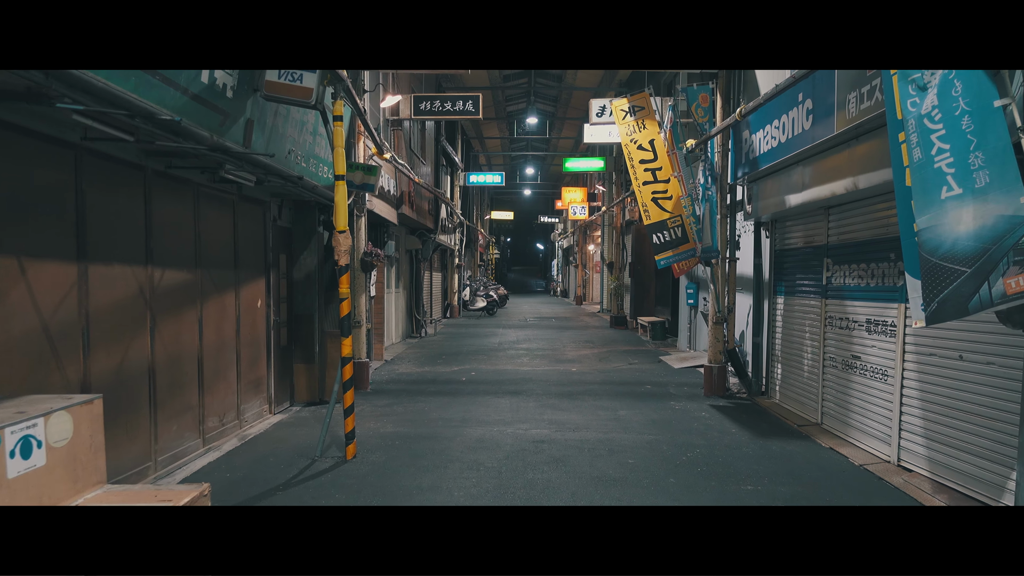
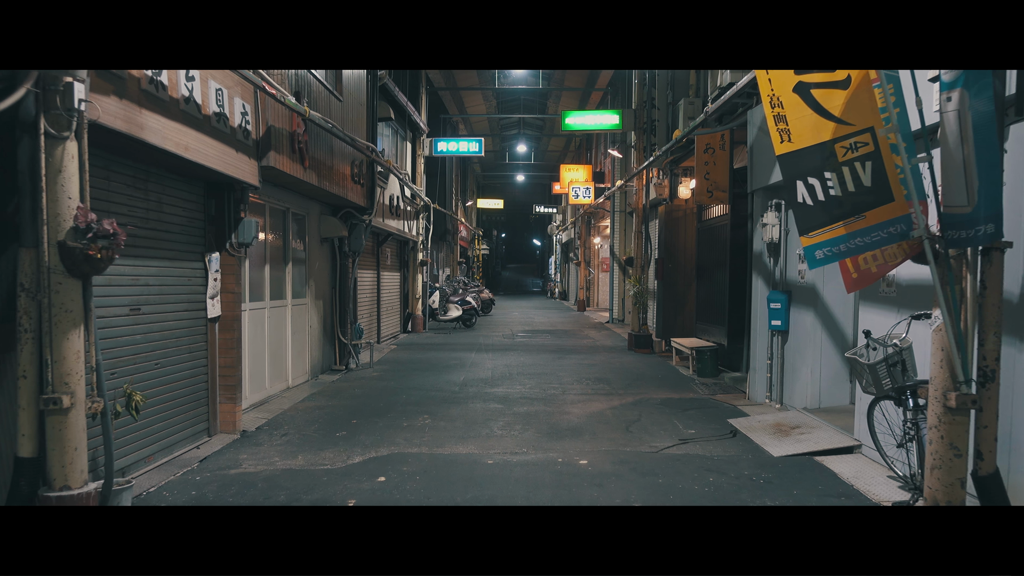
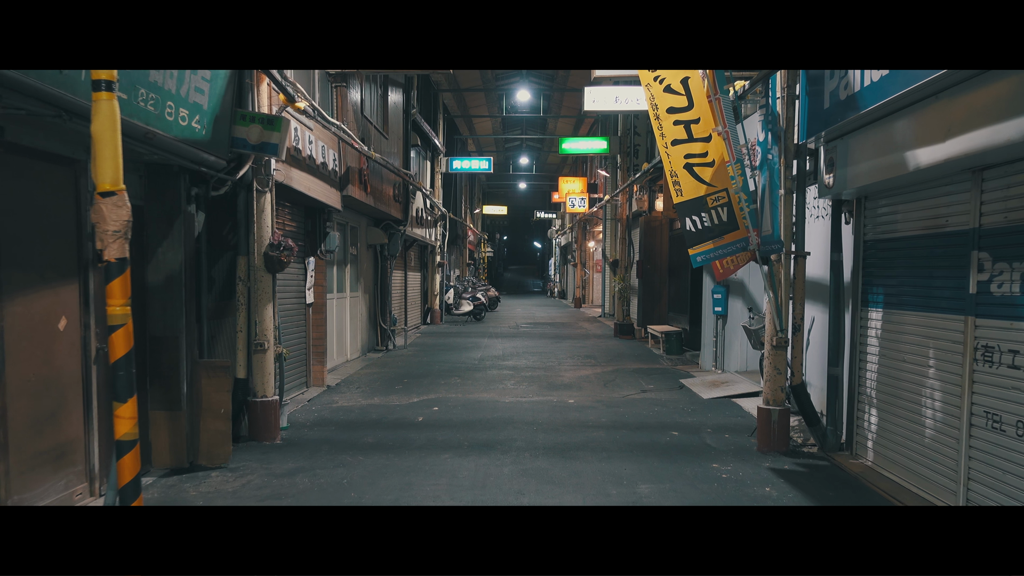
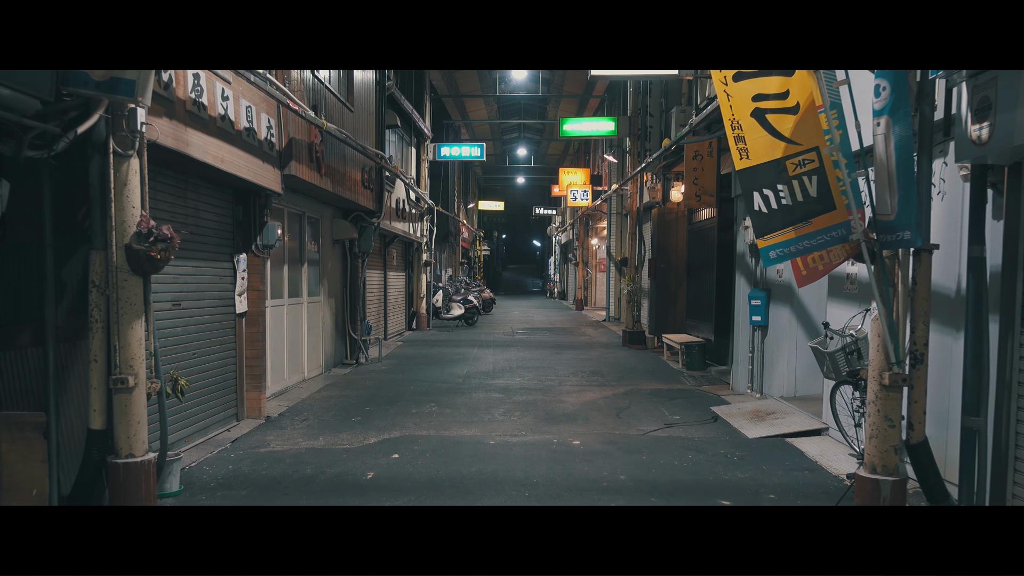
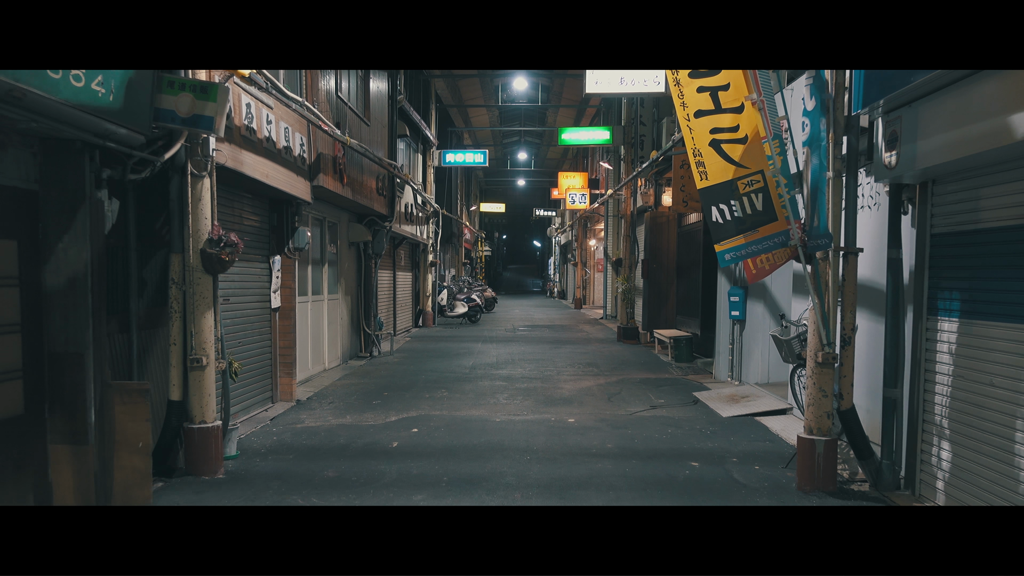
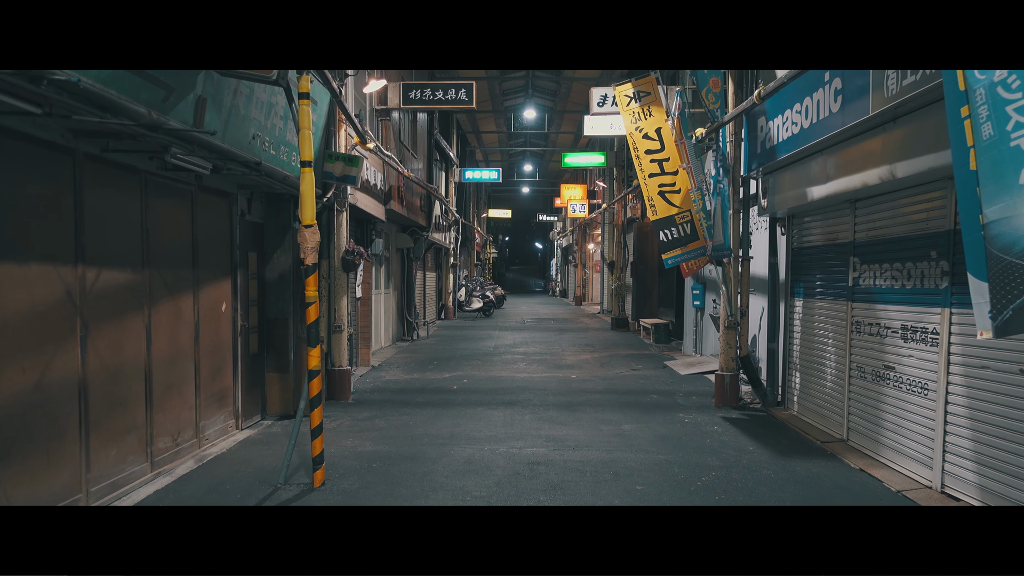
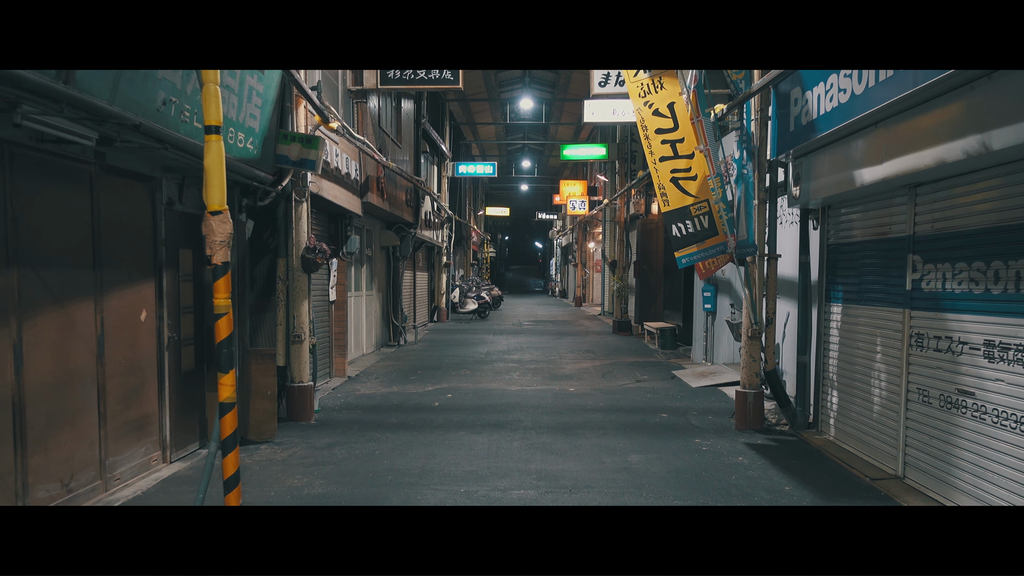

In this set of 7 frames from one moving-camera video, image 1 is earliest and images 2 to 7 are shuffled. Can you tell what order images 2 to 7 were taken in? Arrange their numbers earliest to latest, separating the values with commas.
6, 7, 3, 5, 4, 2
